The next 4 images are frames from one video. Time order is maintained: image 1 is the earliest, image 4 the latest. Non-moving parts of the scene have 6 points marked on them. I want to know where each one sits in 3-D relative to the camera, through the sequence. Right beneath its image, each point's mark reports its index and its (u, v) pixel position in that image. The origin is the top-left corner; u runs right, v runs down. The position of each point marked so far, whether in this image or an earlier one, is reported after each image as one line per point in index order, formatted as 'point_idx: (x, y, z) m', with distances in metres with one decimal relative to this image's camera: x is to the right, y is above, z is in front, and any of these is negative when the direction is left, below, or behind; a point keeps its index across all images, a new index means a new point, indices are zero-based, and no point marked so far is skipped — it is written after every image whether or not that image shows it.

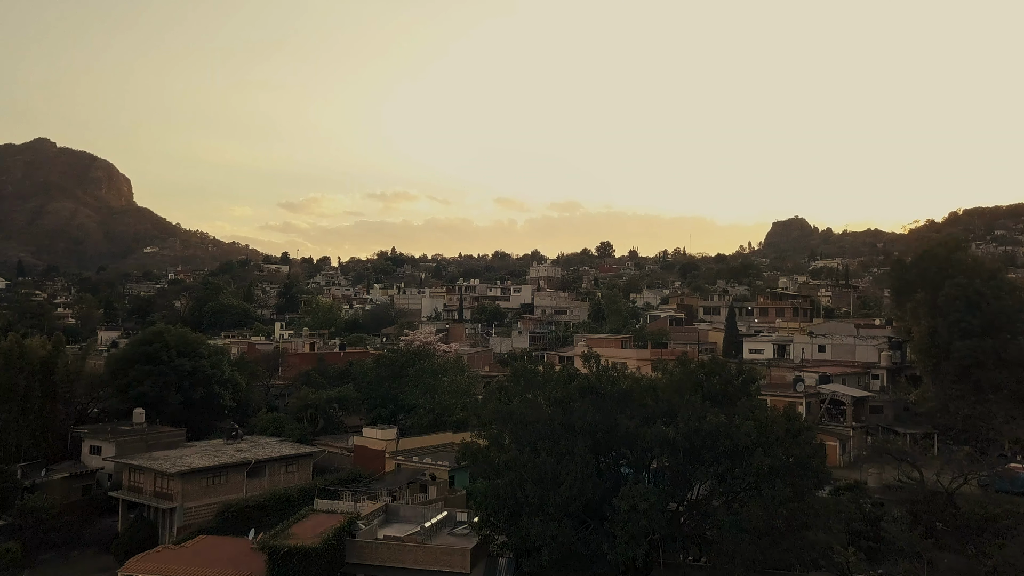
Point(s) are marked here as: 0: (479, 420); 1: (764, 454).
0: (-0.8, -3.3, +18.5) m
1: (+4.8, -3.1, +13.8) m
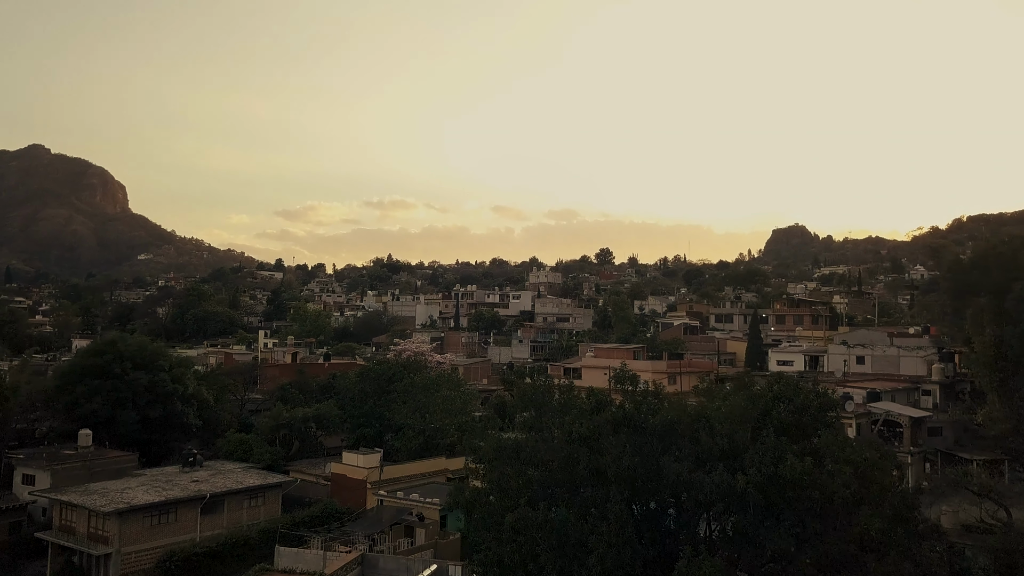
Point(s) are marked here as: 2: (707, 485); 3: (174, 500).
0: (-0.7, -3.3, +14.8) m
1: (+4.9, -3.1, +10.1) m
2: (+2.8, -2.8, +10.4) m
3: (-9.1, -5.7, +19.7) m
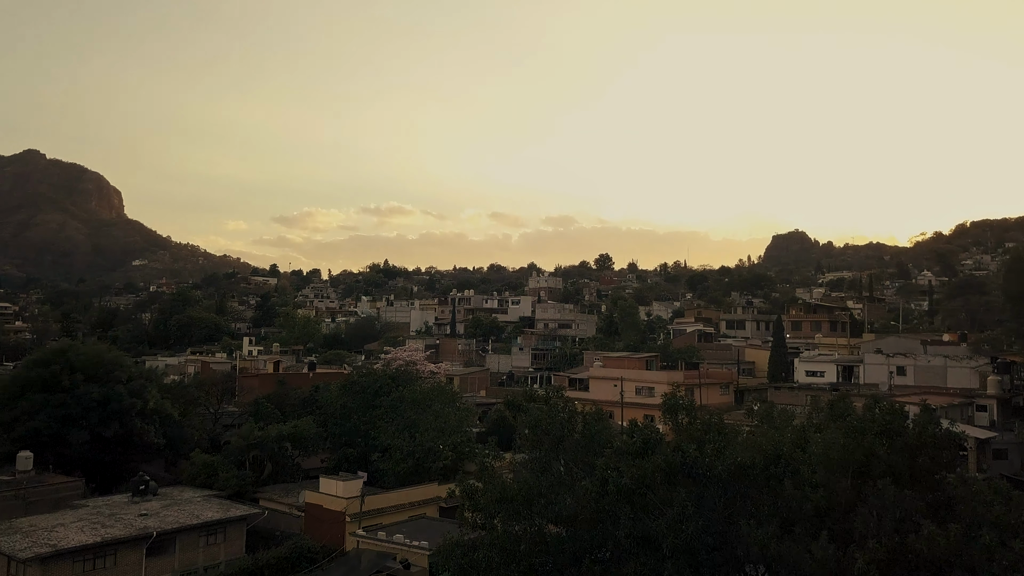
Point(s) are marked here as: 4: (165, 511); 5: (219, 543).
0: (-0.6, -3.2, +11.6) m
1: (+5.0, -3.0, +7.0) m
2: (+2.9, -2.7, +7.3) m
3: (-9.0, -5.7, +16.5) m
4: (-9.1, -5.8, +19.1) m
5: (-7.5, -6.5, +18.7) m
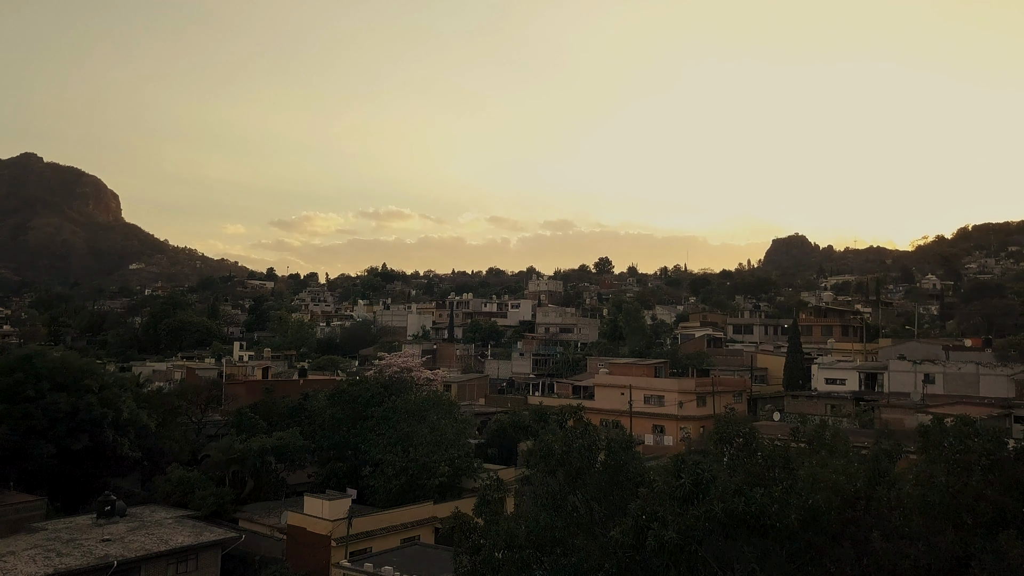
0: (-0.5, -3.2, +9.8) m
1: (+5.1, -3.0, +5.2) m
2: (+3.0, -2.7, +5.5) m
3: (-8.9, -5.7, +14.7) m
4: (-9.0, -5.8, +17.3) m
5: (-7.4, -6.5, +16.9) m
